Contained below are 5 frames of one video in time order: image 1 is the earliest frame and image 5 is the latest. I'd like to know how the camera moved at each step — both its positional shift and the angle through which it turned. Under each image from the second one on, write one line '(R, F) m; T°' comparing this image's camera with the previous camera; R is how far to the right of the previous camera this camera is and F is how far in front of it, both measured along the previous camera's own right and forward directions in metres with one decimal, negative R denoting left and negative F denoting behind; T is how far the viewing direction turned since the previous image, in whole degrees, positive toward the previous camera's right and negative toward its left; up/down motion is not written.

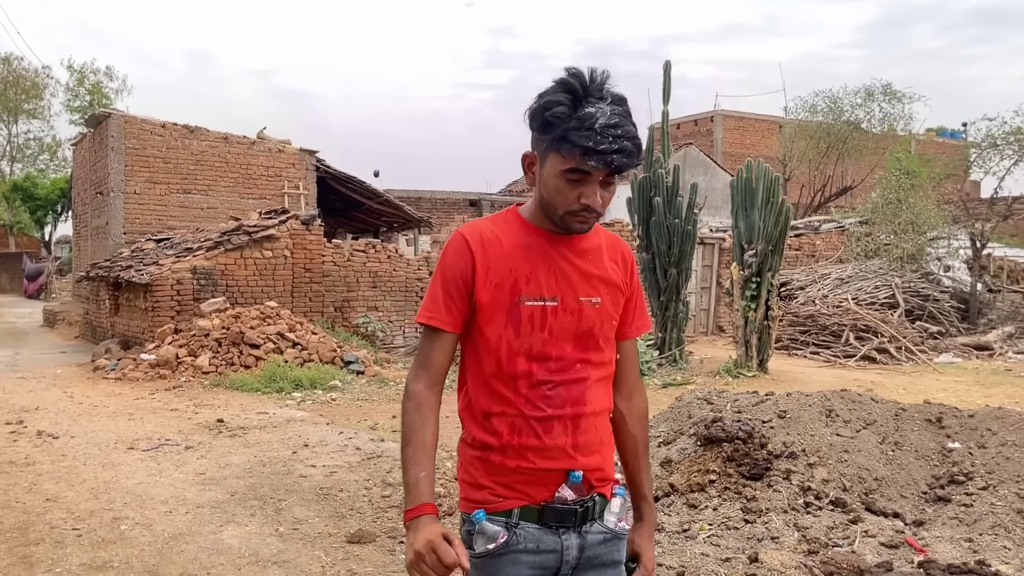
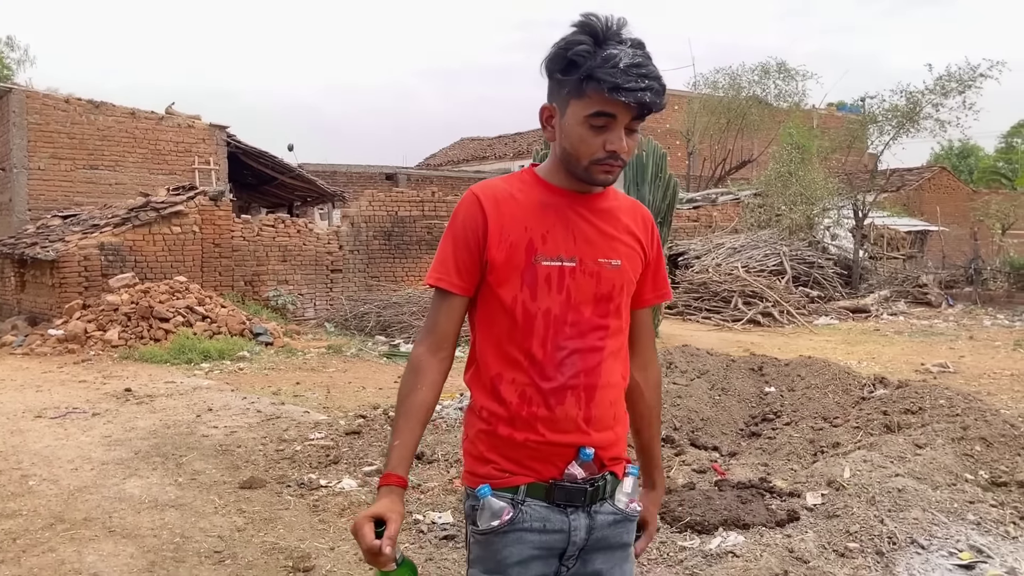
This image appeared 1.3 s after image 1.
(+0.3, -0.5) m; +5°
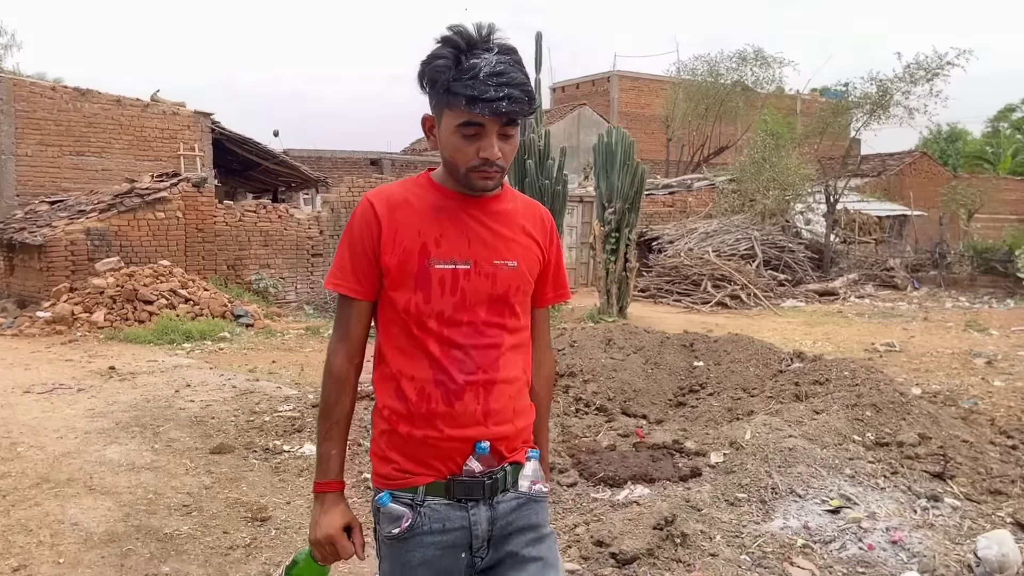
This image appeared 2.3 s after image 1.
(+0.3, -0.4) m; 0°
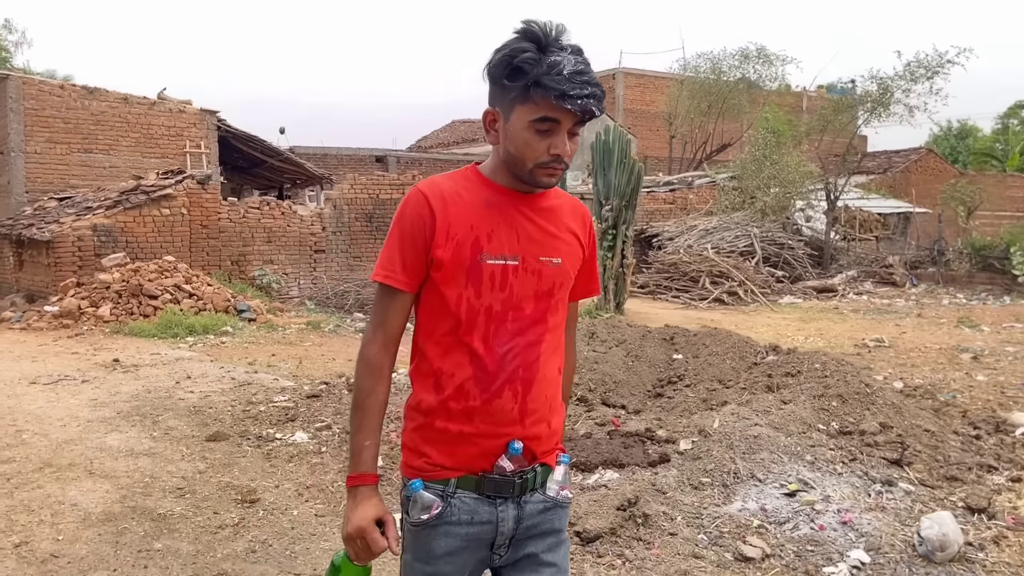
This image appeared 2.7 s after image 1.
(+0.2, -0.2) m; -1°
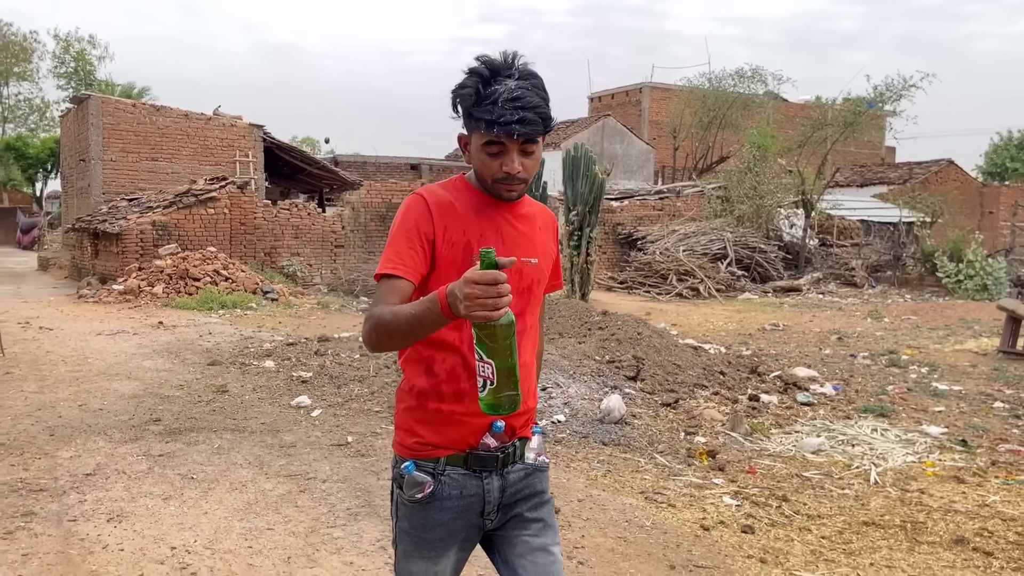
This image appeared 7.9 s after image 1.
(+1.4, -2.2) m; -4°
